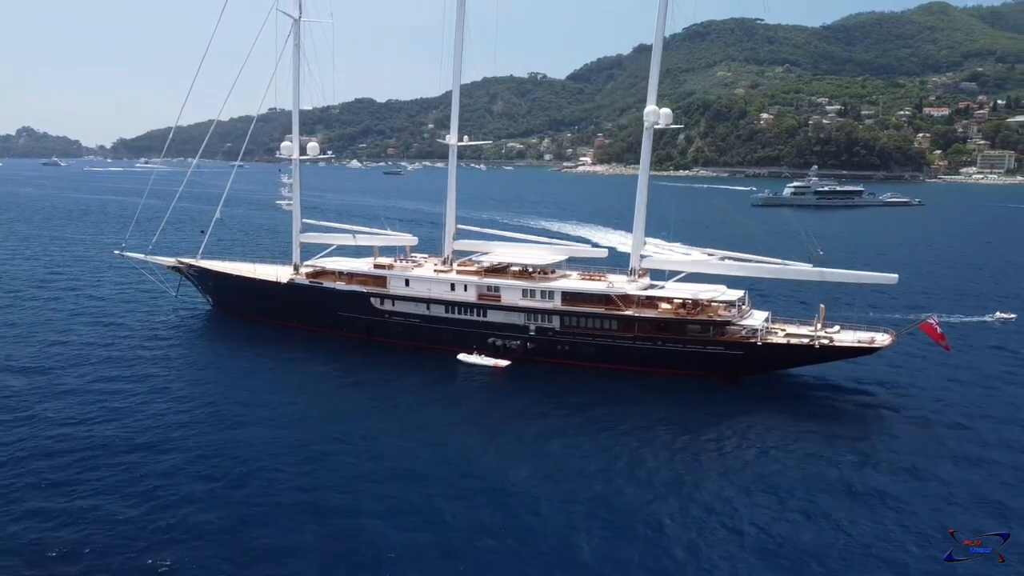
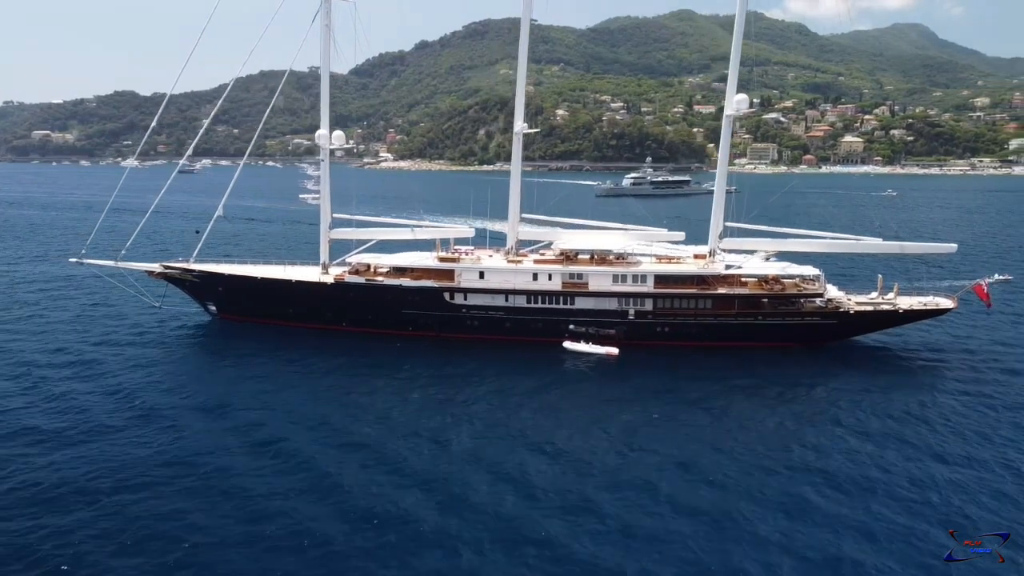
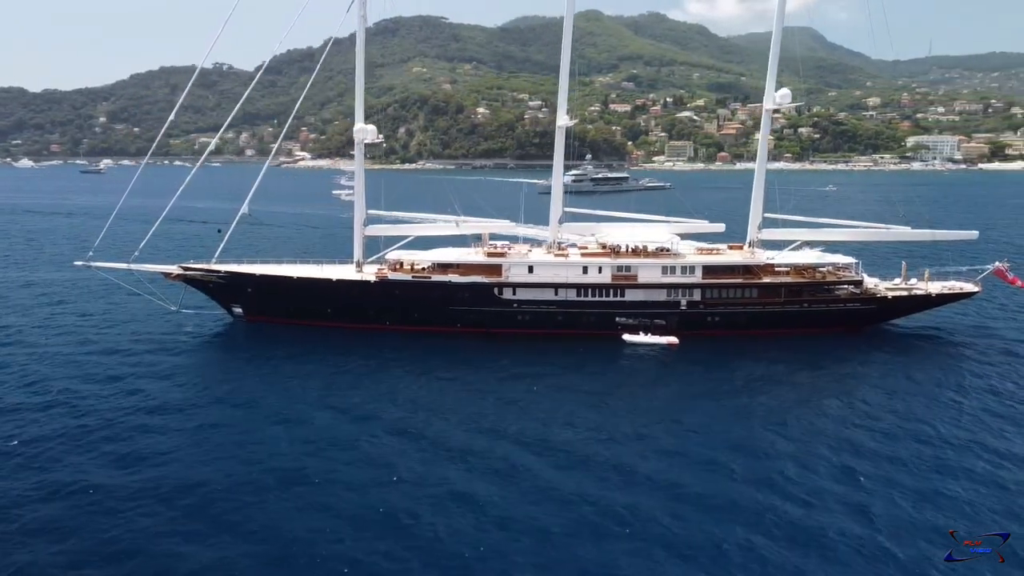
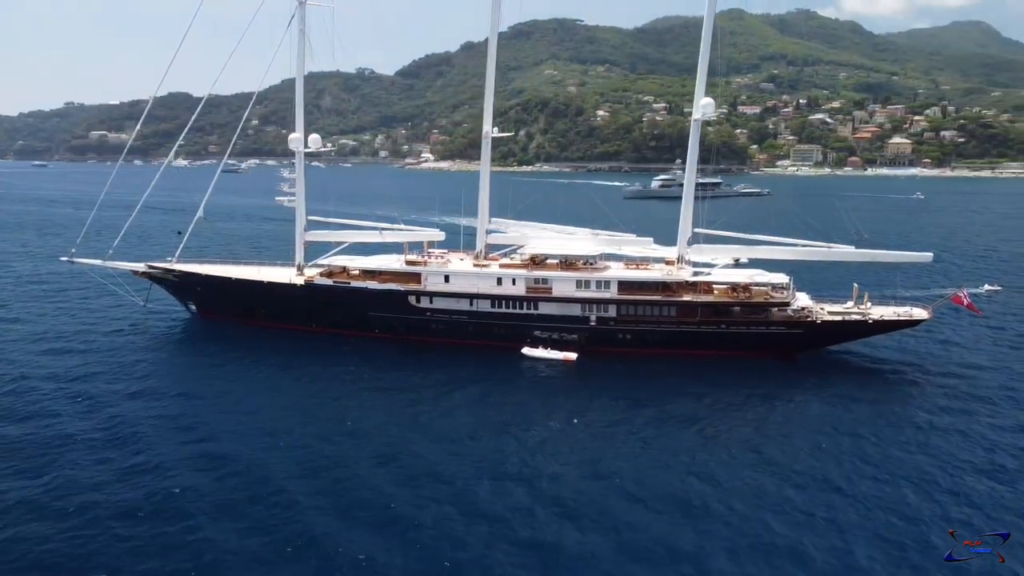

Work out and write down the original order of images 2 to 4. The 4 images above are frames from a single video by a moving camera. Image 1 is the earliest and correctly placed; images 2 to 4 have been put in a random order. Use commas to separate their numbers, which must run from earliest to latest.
4, 2, 3
